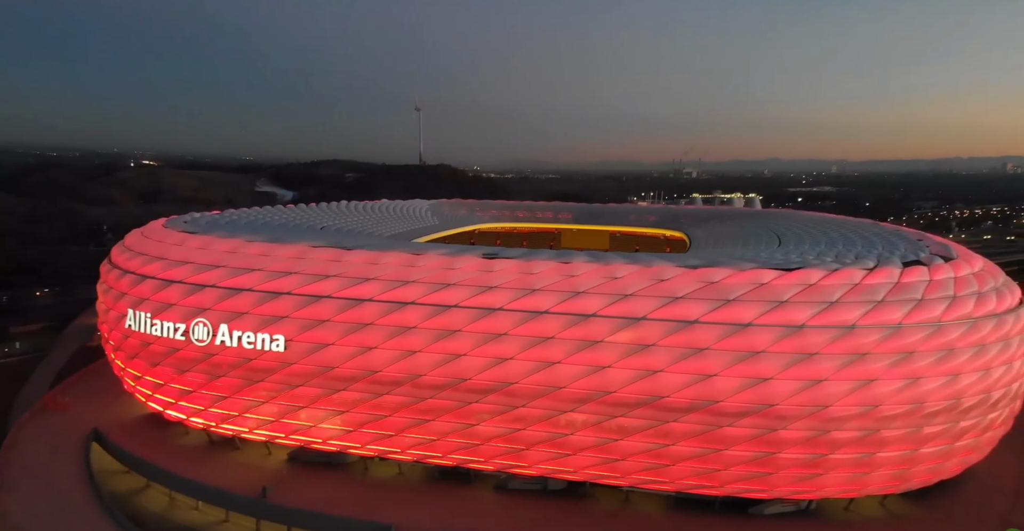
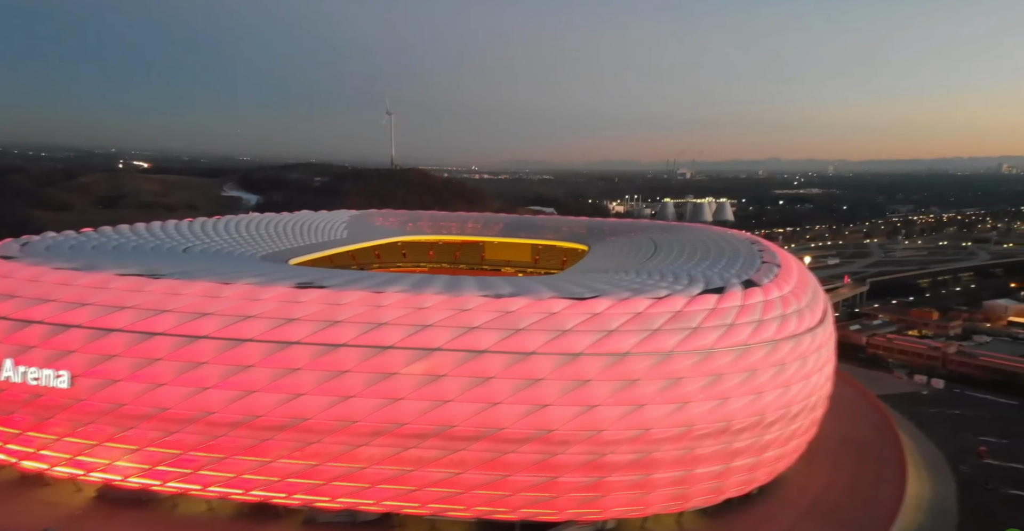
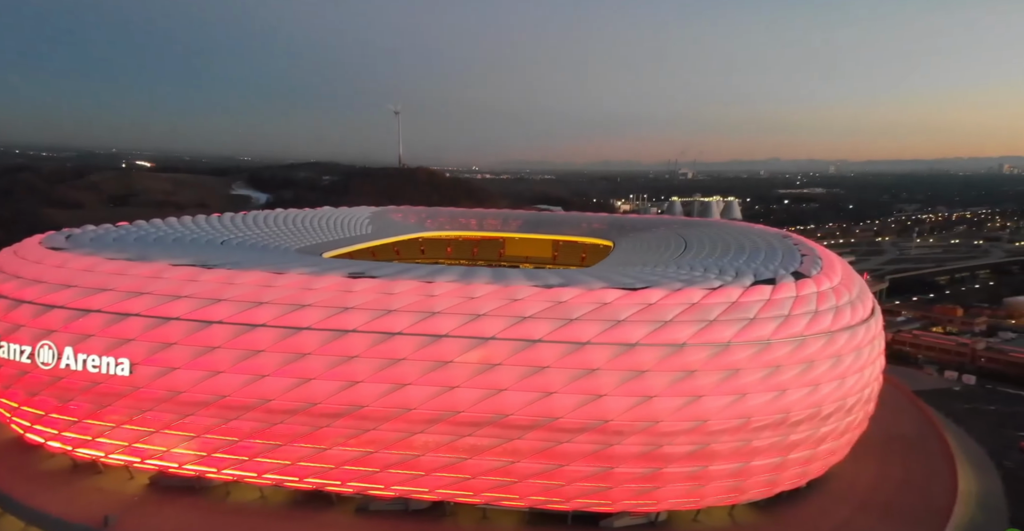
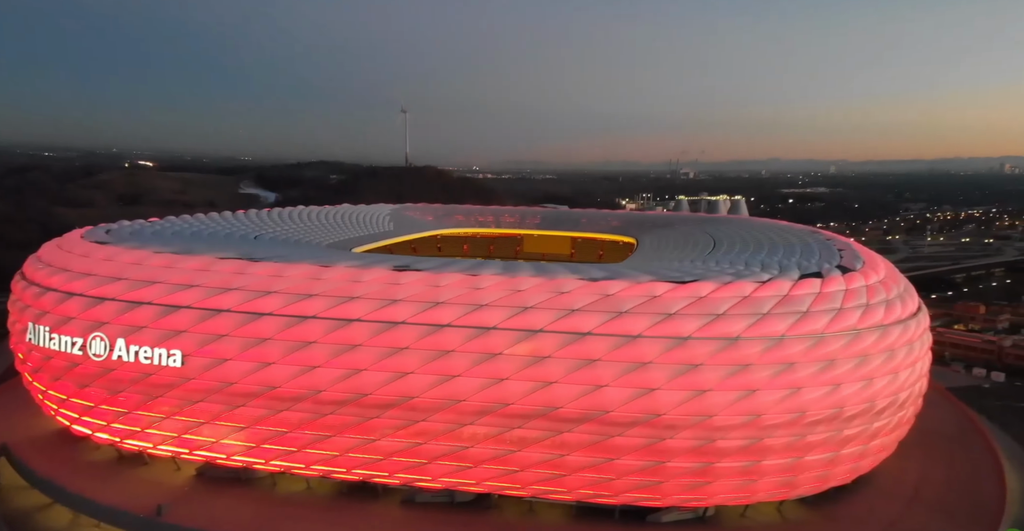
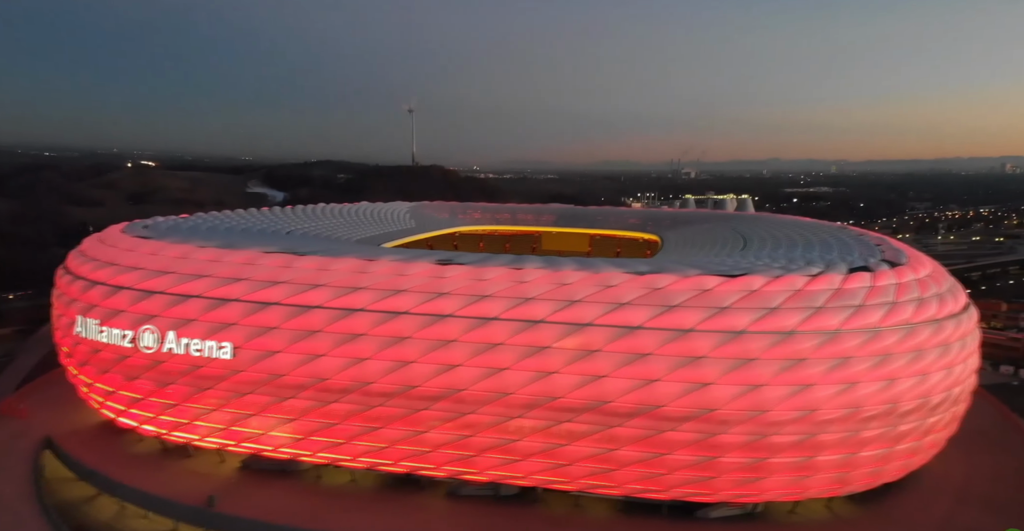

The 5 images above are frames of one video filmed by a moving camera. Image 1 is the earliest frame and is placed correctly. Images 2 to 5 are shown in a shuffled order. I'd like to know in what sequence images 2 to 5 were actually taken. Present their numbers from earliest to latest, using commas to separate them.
5, 4, 3, 2
